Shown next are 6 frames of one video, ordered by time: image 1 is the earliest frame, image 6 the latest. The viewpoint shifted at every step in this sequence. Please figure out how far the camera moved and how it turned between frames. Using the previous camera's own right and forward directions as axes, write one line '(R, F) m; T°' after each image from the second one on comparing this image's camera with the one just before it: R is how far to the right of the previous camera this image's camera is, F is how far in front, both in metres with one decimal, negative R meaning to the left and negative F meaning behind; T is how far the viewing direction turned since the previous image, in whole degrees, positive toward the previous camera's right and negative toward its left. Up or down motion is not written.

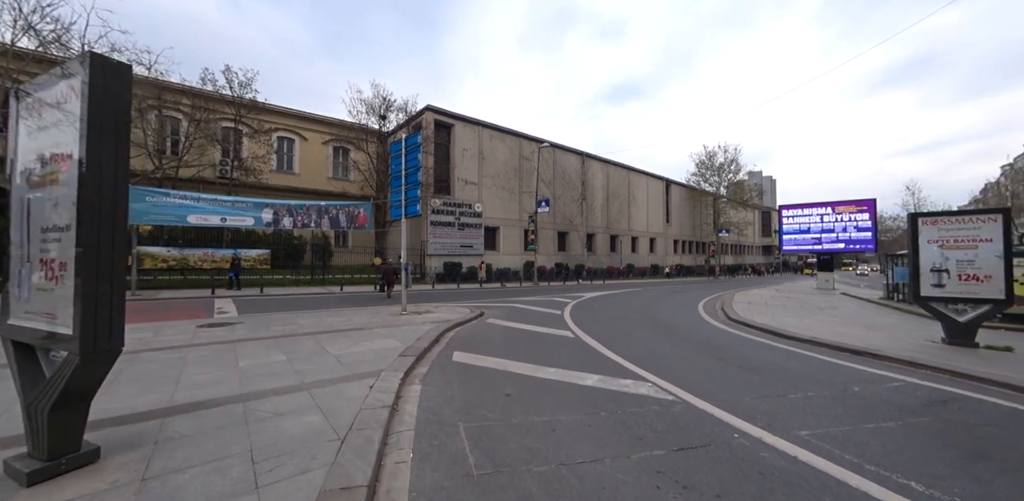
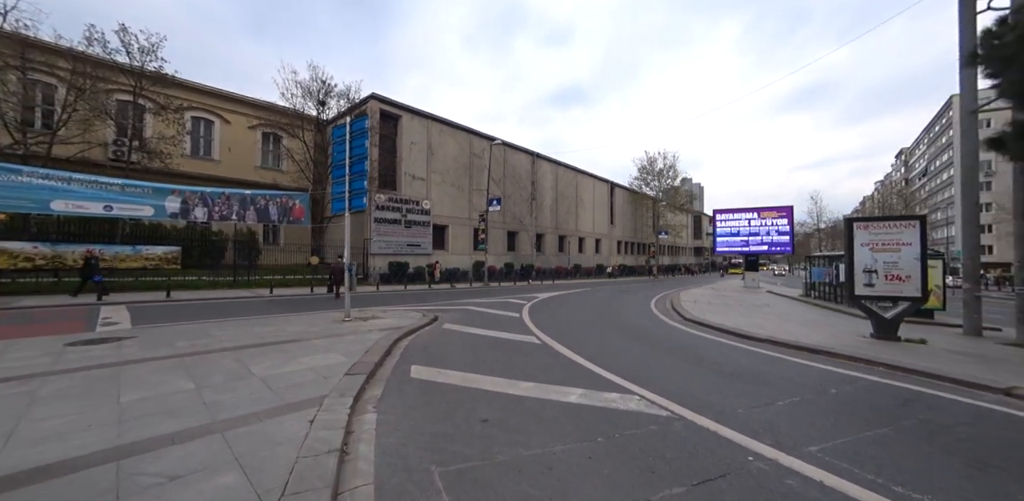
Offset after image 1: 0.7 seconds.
(-0.3, +0.8) m; +8°
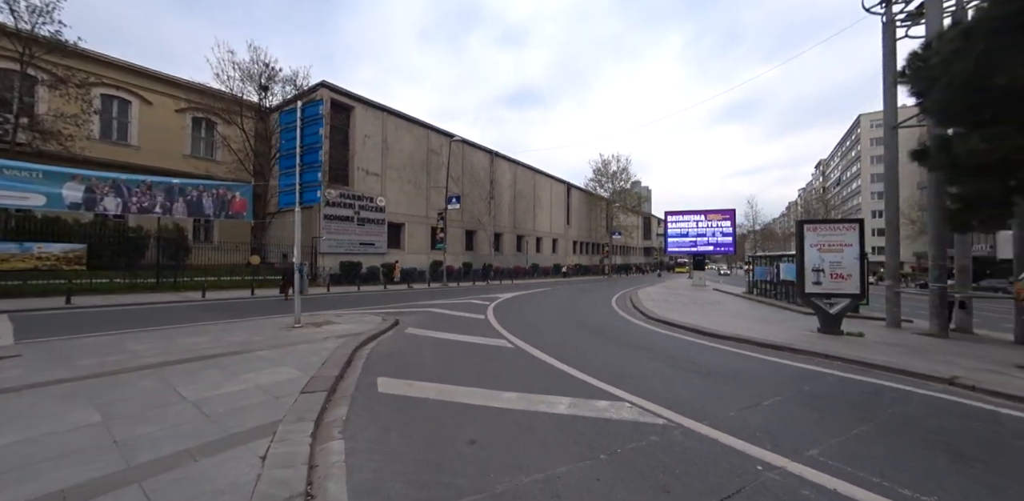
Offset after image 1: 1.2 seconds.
(-0.3, +0.5) m; +7°
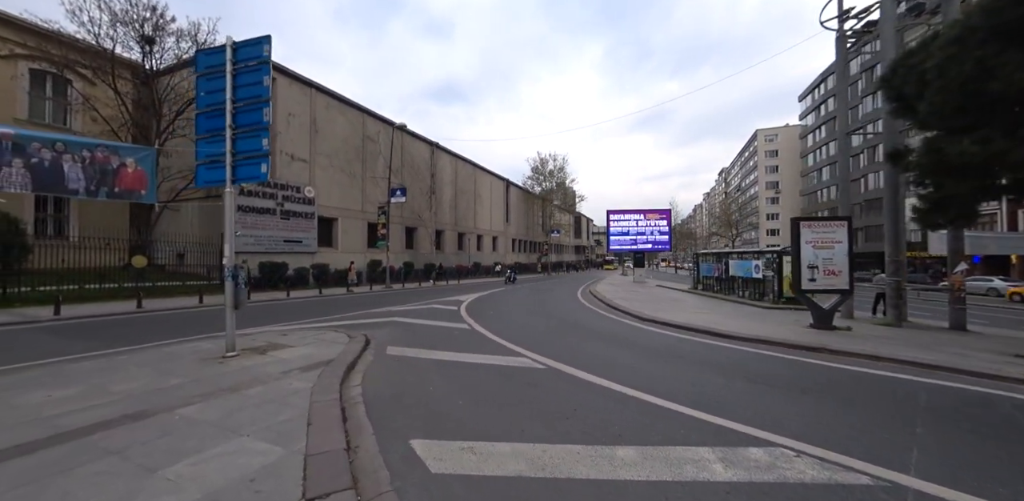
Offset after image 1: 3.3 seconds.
(-1.5, +1.8) m; +11°
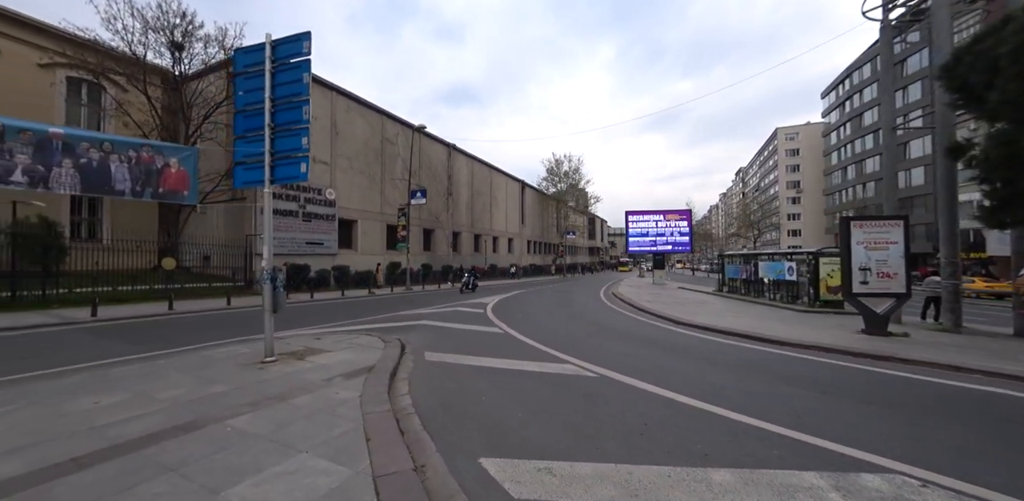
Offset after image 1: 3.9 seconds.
(-0.5, +0.3) m; -2°
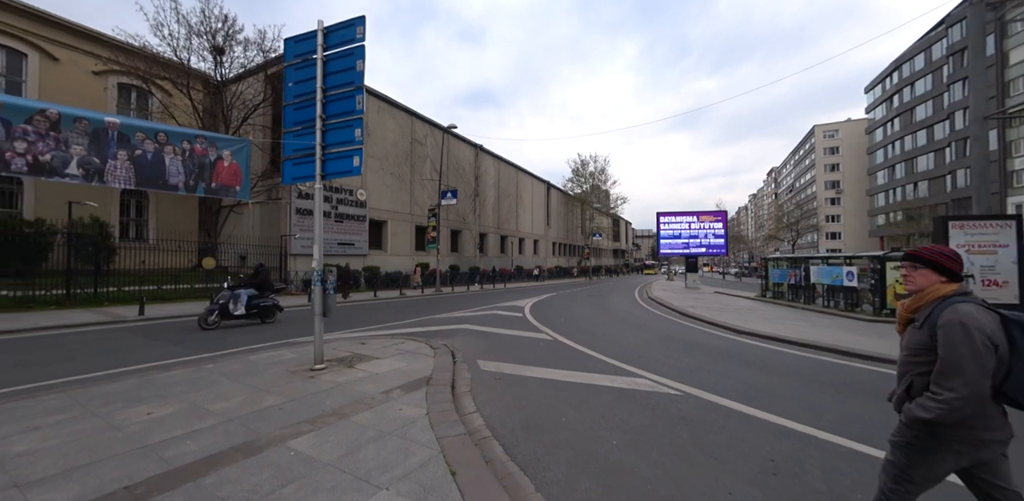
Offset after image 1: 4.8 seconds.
(-0.7, +0.5) m; -3°
